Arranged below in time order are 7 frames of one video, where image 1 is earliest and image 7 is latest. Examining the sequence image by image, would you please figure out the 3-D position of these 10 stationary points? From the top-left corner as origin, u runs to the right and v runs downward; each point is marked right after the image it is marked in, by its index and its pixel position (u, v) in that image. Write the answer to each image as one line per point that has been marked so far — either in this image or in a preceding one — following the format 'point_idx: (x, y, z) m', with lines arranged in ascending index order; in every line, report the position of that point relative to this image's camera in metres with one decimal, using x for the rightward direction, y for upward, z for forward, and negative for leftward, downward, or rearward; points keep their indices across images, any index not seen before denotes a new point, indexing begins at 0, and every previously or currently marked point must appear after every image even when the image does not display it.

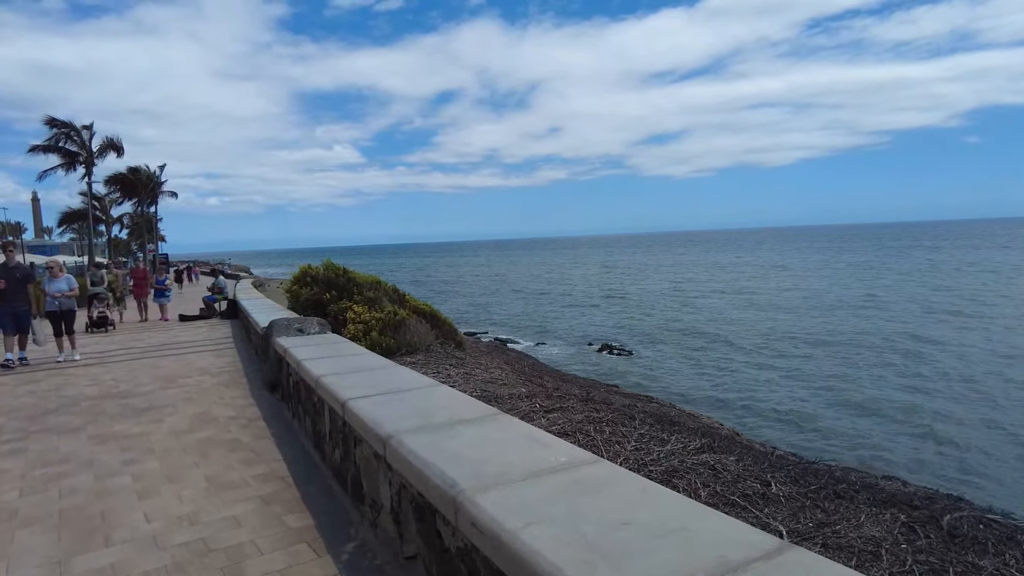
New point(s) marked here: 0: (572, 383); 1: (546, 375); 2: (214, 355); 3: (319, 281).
0: (+1.0, -1.6, +10.5) m
1: (+0.6, -1.5, +11.0) m
2: (-4.7, -1.1, +10.2) m
3: (-3.2, +0.1, +10.7) m
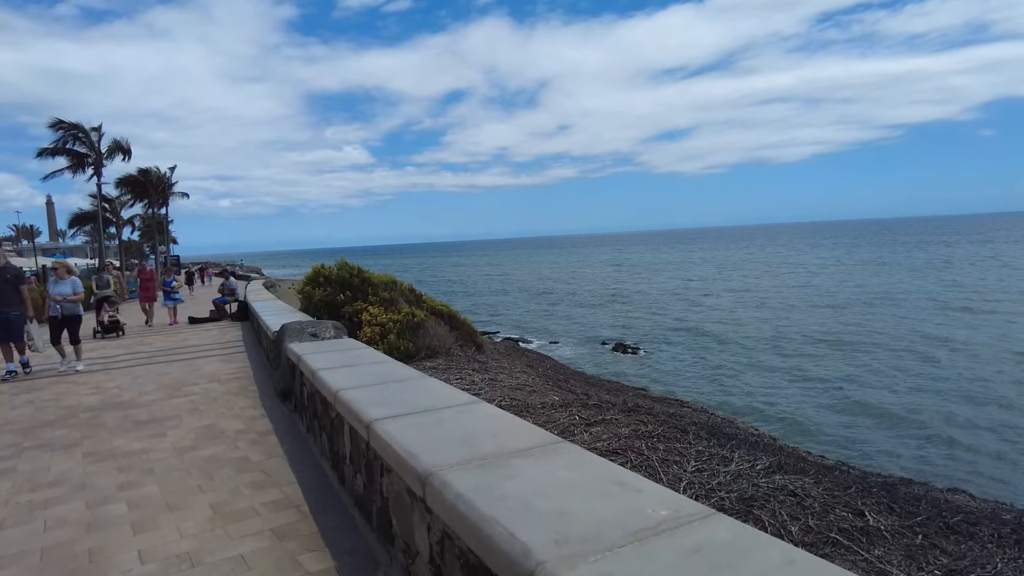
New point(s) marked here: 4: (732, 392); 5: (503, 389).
0: (+1.4, -1.6, +9.9) m
1: (+1.0, -1.5, +10.4) m
2: (-4.4, -1.1, +9.8) m
3: (-2.8, +0.1, +10.2) m
4: (+6.6, -3.1, +19.8) m
5: (-0.1, -1.1, +6.9) m
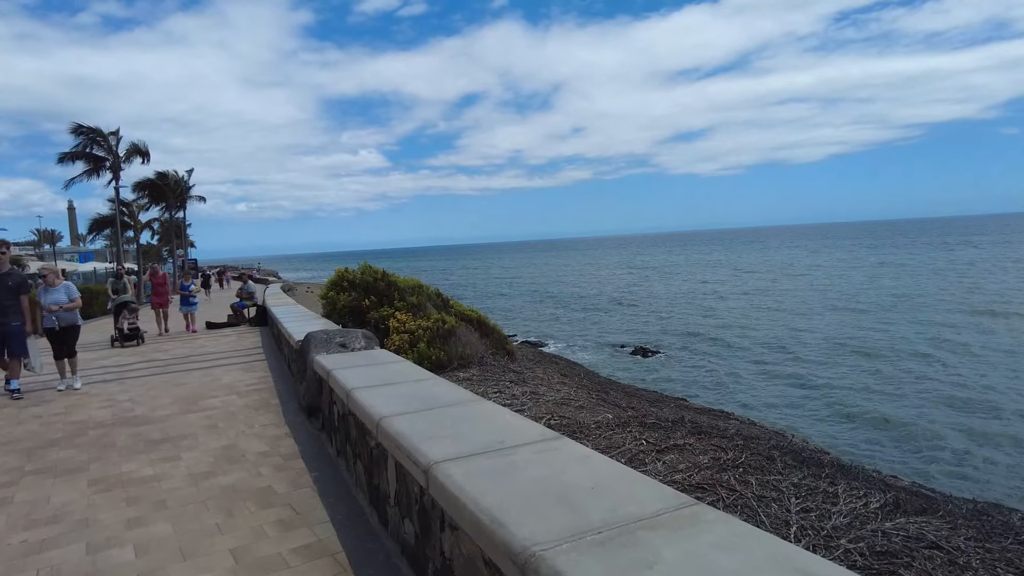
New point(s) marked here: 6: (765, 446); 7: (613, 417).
0: (+1.9, -1.6, +9.3) m
1: (+1.5, -1.5, +9.8) m
2: (-3.9, -1.2, +9.2) m
3: (-2.3, 0.0, +9.7) m
4: (+7.4, -3.2, +19.0) m
5: (+0.4, -1.1, +6.3) m
6: (+1.9, -1.2, +4.8) m
7: (+0.9, -1.2, +5.9) m
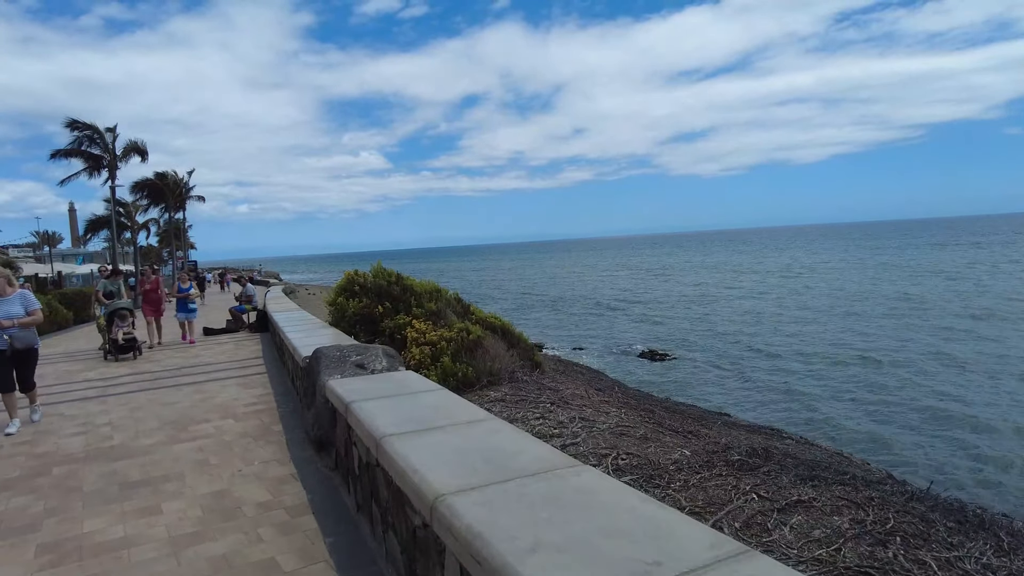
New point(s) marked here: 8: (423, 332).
0: (+2.3, -1.7, +8.2) m
1: (+1.9, -1.6, +8.8) m
2: (-3.4, -1.2, +8.2) m
3: (-1.9, 0.0, +8.7) m
4: (+7.8, -3.2, +18.0) m
5: (+0.8, -1.2, +5.3) m
6: (+2.3, -1.2, +3.8) m
7: (+1.3, -1.2, +4.9) m
8: (-1.0, -0.5, +7.5) m
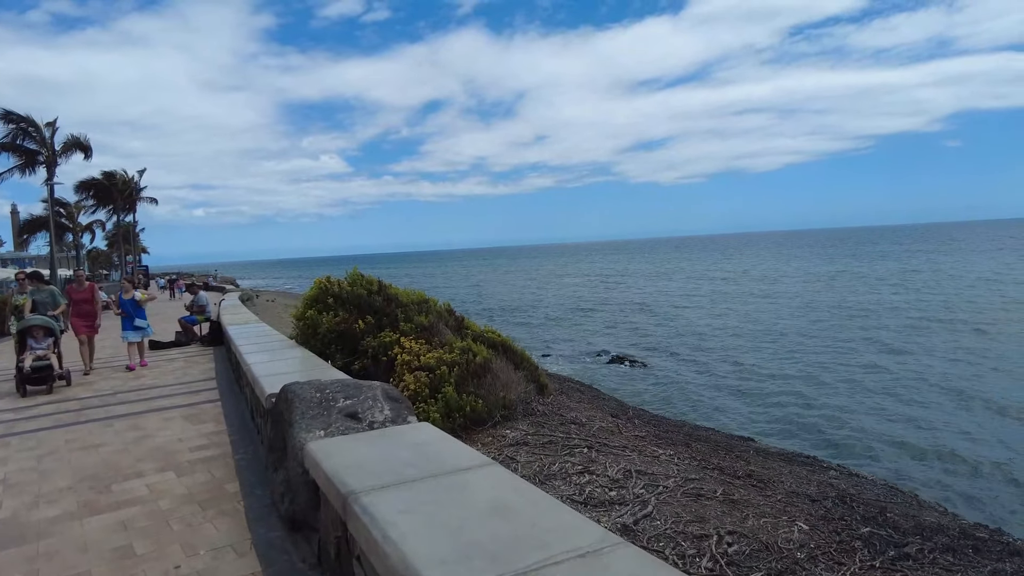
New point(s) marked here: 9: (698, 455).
0: (+2.4, -1.8, +7.0) m
1: (+1.9, -1.7, +7.5) m
2: (-3.4, -1.4, +6.7) m
3: (-1.9, -0.1, +7.2) m
4: (+7.3, -3.4, +17.0) m
5: (+1.0, -1.3, +4.0) m
6: (+2.6, -1.3, +2.6) m
7: (+1.6, -1.3, +3.6) m
8: (-0.9, -0.6, +6.1) m
9: (+1.7, -1.5, +5.9) m
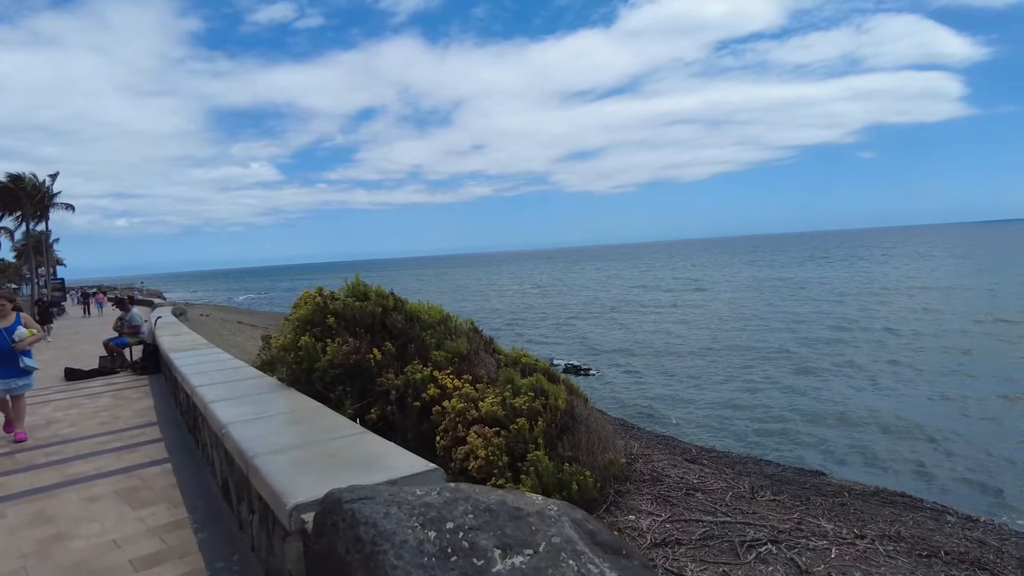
0: (+2.9, -1.8, +5.4) m
1: (+2.5, -1.8, +5.9) m
2: (-2.7, -1.5, +4.6) m
3: (-1.3, -0.3, +5.3) m
4: (+6.9, -3.6, +15.8) m
5: (+1.9, -1.3, +2.3) m
6: (+3.6, -1.3, +1.1) m
7: (+2.5, -1.4, +2.0) m
8: (-0.3, -0.7, +4.2) m
9: (+2.4, -1.6, +4.3) m
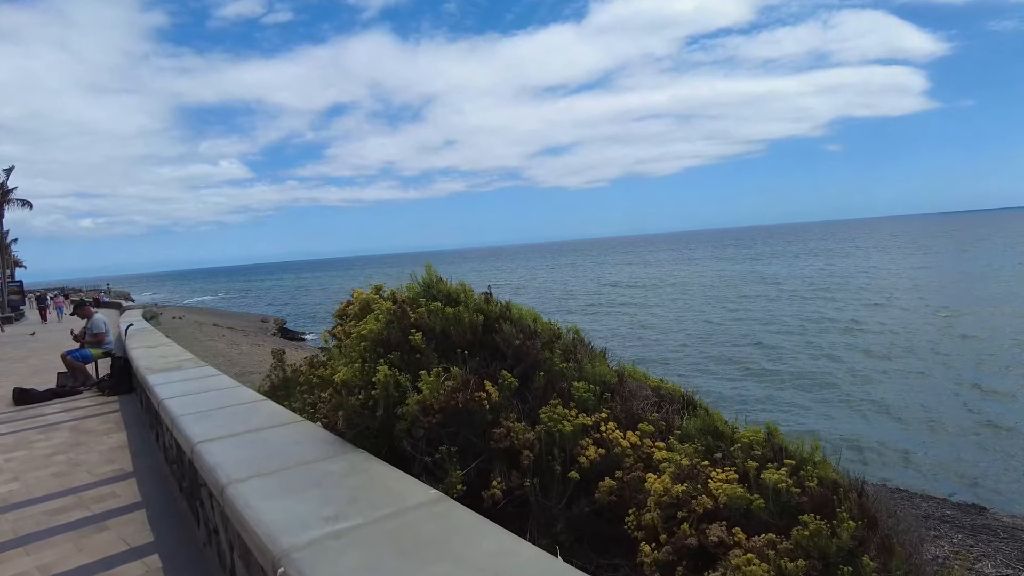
0: (+3.8, -1.8, +3.8) m
1: (+3.4, -1.7, +4.2) m
2: (-1.8, -1.5, +2.7) m
3: (-0.4, -0.3, +3.4) m
4: (+7.5, -3.4, +14.3) m
5: (+2.9, -1.3, +0.6) m
6: (+4.7, -1.2, -0.6) m
7: (+3.5, -1.3, +0.3) m
8: (+0.7, -0.7, +2.4) m
9: (+3.3, -1.5, +2.6) m
